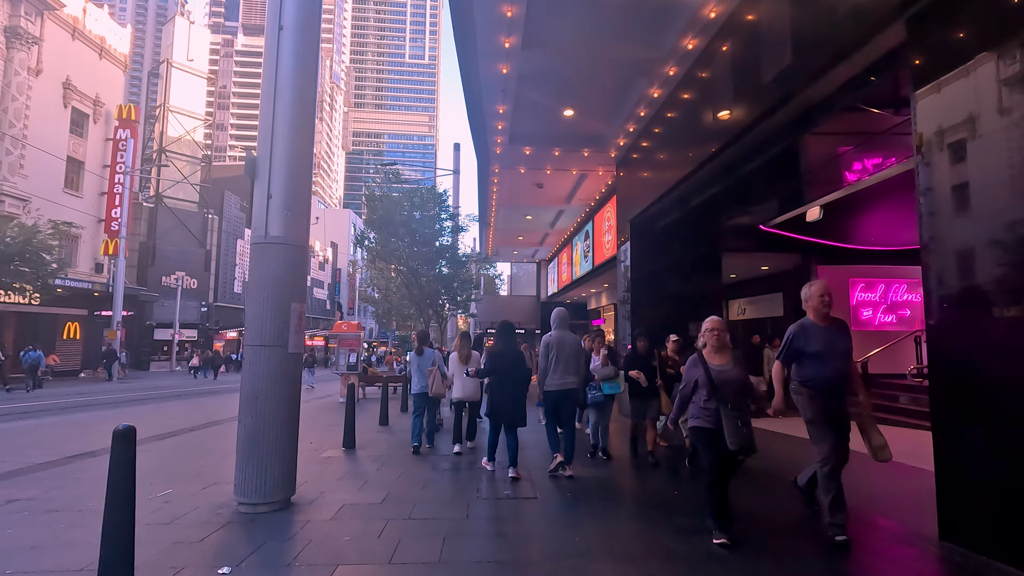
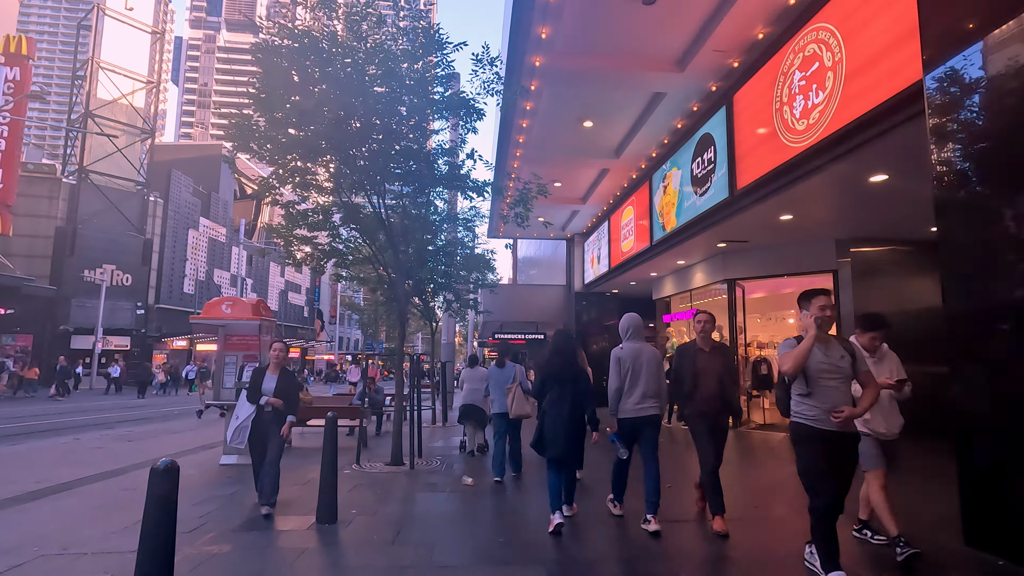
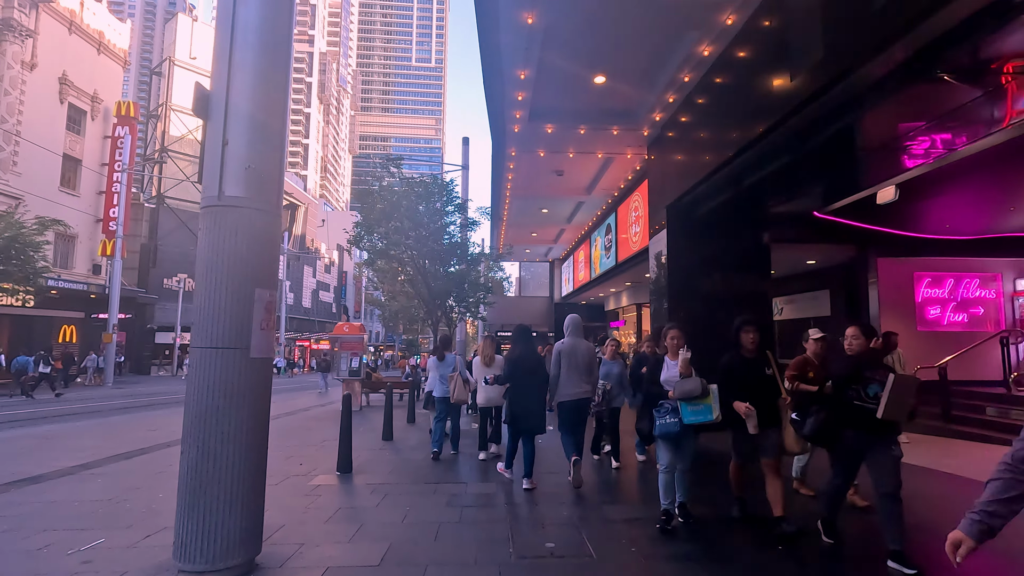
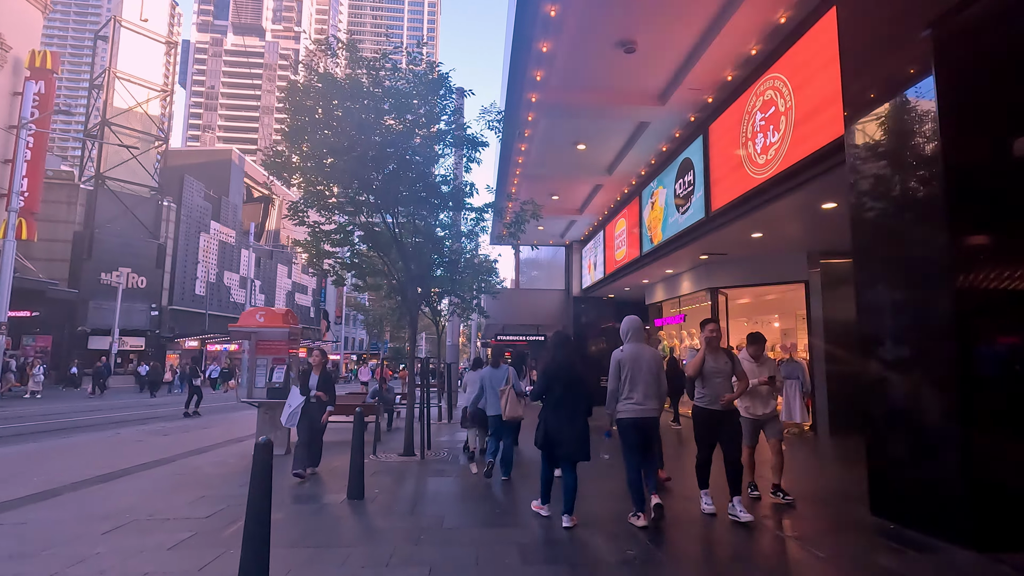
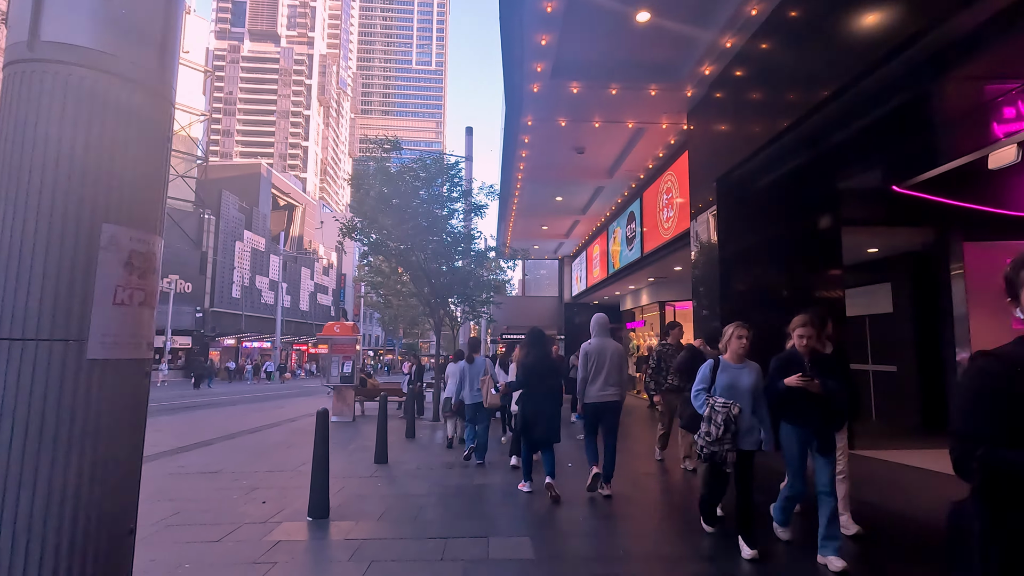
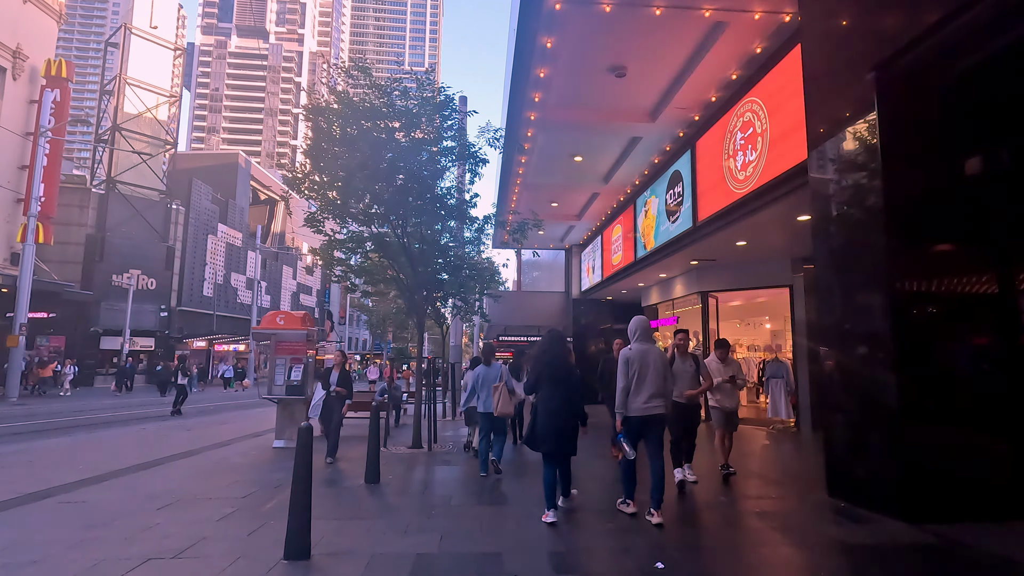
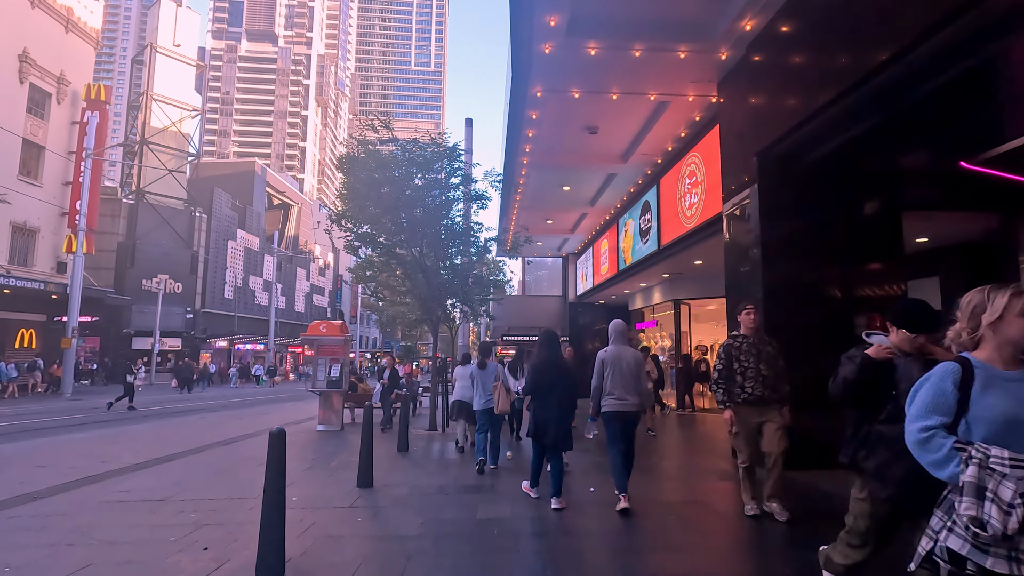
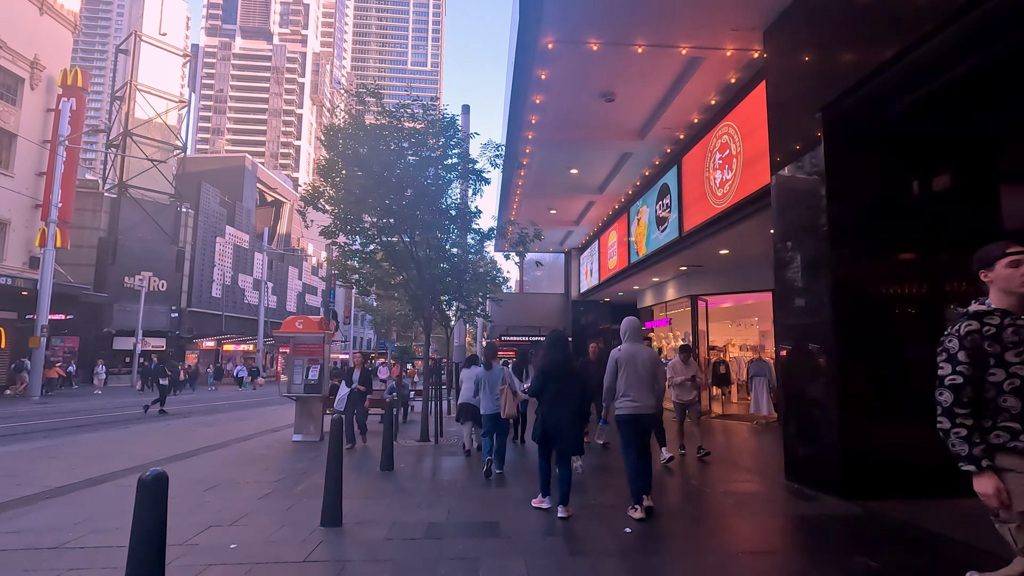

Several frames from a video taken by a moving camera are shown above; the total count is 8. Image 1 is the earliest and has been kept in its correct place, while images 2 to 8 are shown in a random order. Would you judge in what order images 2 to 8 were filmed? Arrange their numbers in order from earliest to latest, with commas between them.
3, 5, 7, 8, 6, 4, 2
